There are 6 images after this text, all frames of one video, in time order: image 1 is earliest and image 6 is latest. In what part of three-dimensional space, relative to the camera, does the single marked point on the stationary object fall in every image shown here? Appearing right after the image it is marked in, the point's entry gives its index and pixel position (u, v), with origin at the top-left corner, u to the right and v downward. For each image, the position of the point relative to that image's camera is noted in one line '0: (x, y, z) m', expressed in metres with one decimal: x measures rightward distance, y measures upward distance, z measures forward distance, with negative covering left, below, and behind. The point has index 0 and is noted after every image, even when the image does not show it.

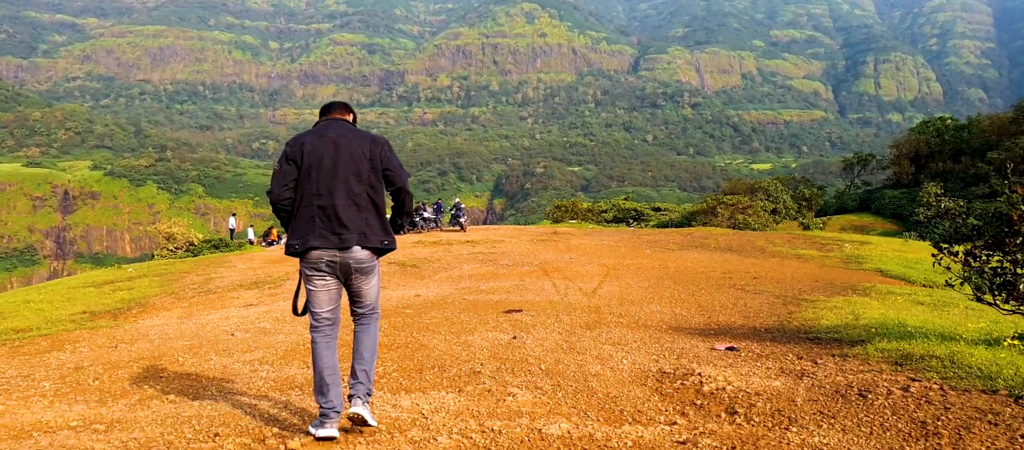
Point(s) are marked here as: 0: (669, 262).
0: (+3.6, -0.8, +15.4) m
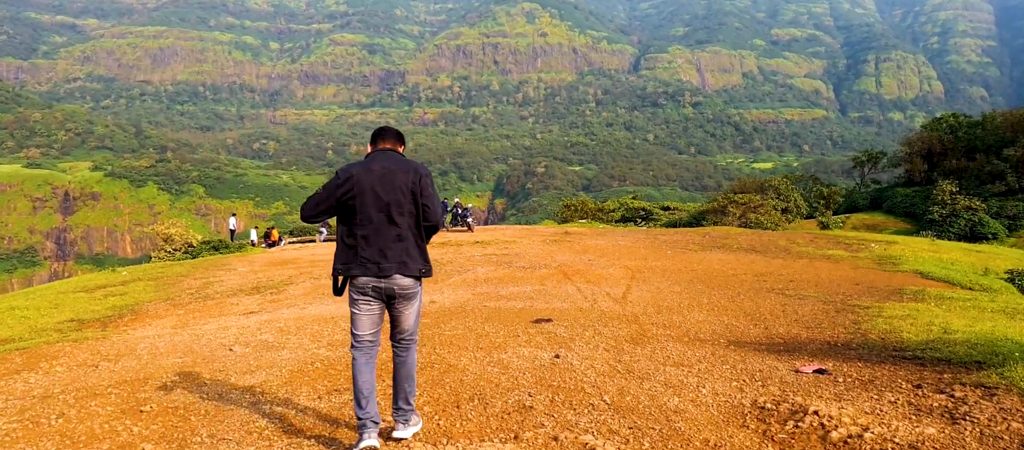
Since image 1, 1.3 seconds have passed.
0: (+4.0, -0.8, +14.6) m
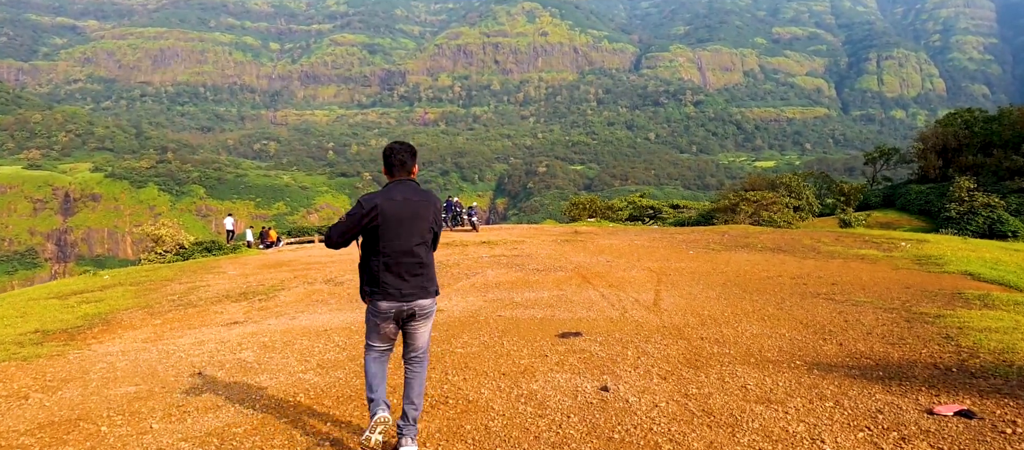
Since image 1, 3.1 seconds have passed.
0: (+4.2, -0.8, +13.5) m
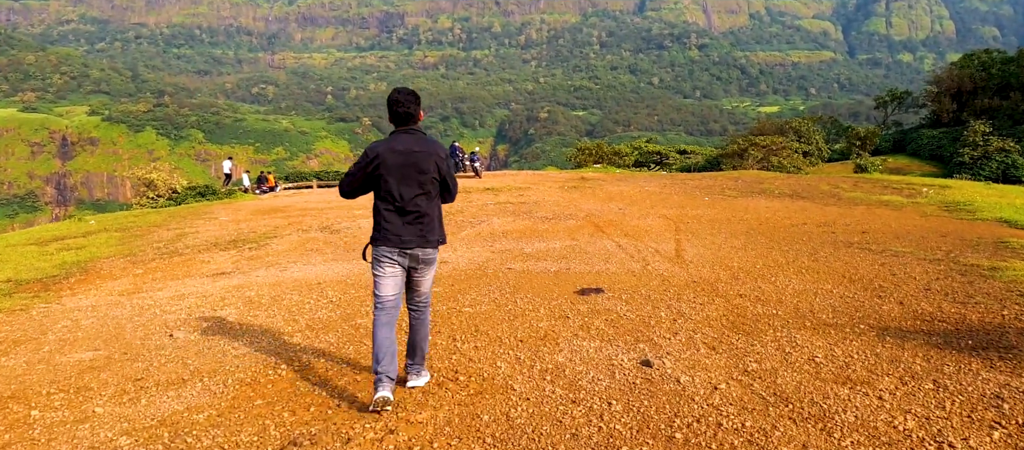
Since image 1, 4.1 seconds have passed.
0: (+4.3, +0.2, +12.7) m
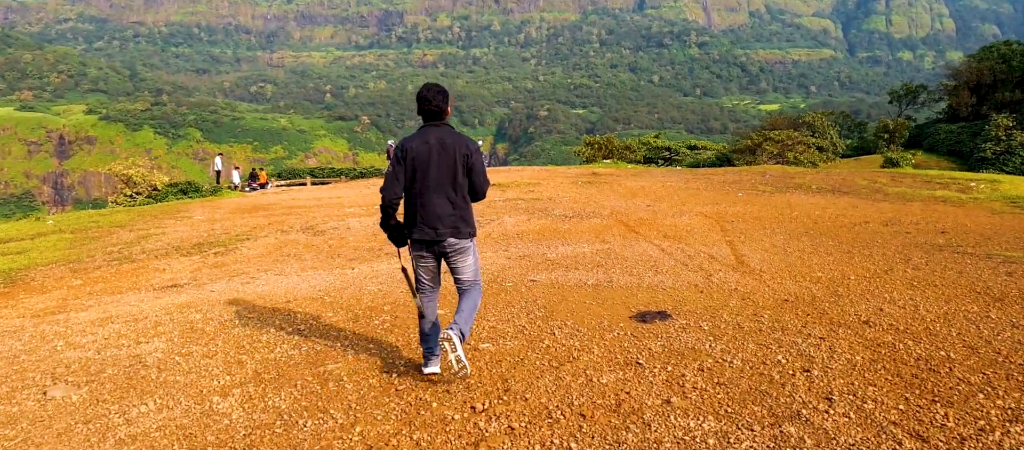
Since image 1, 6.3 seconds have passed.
0: (+4.5, +0.3, +11.1) m
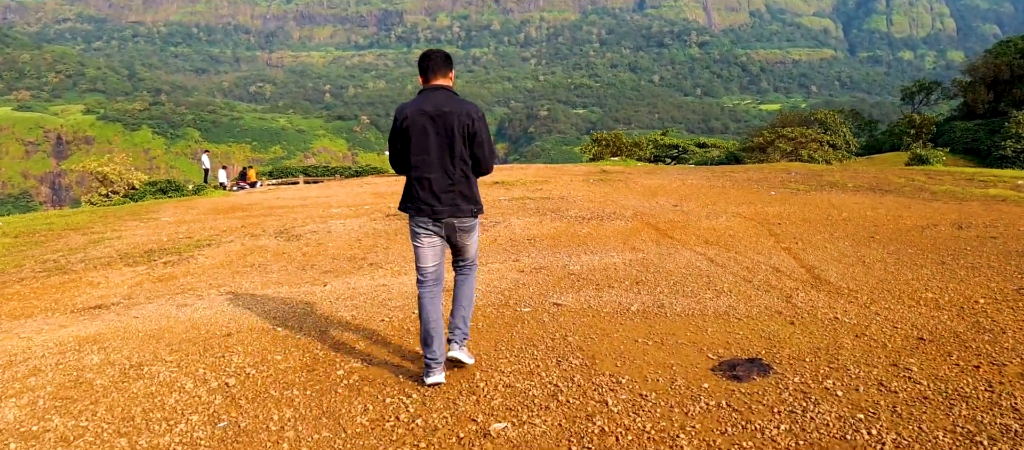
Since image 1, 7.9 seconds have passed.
0: (+4.6, +0.2, +9.7) m
